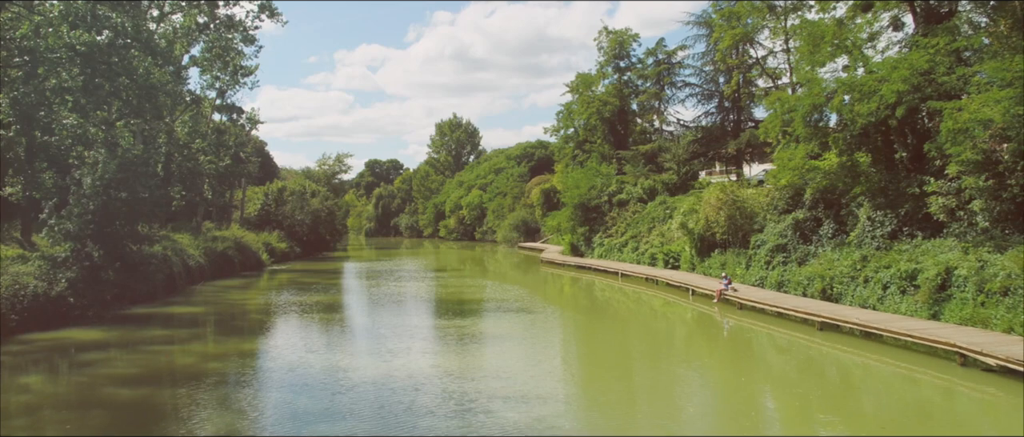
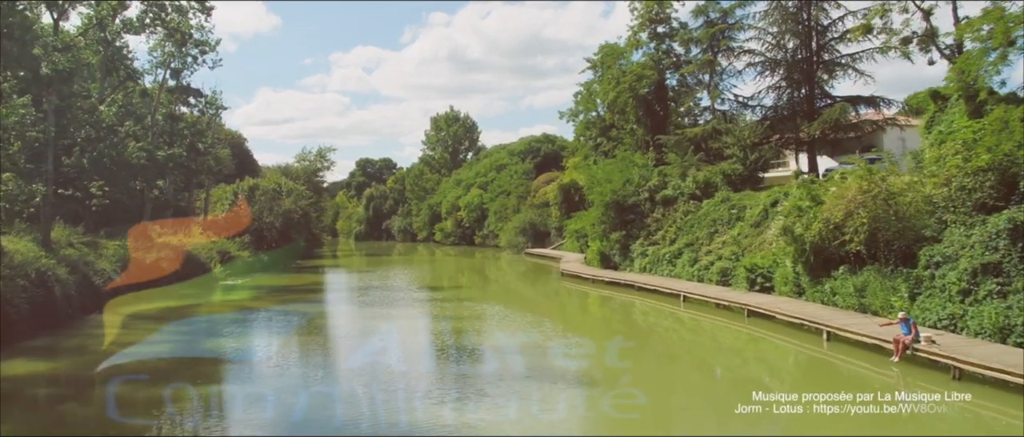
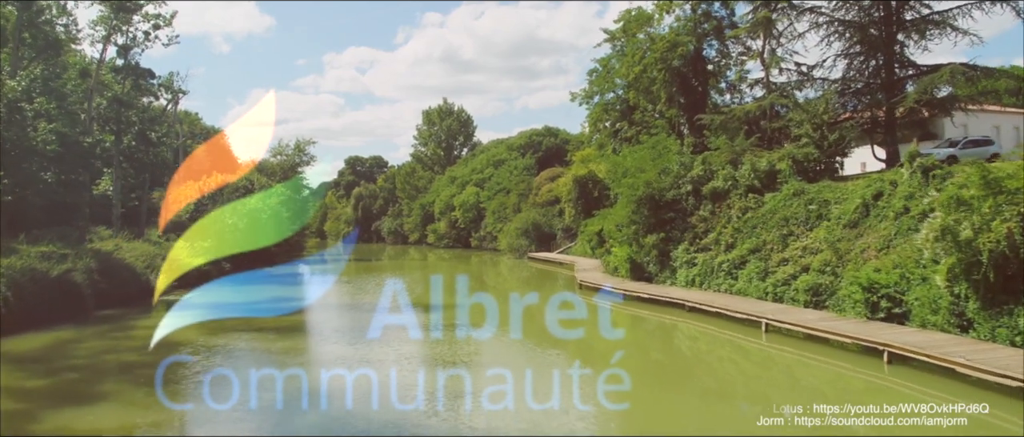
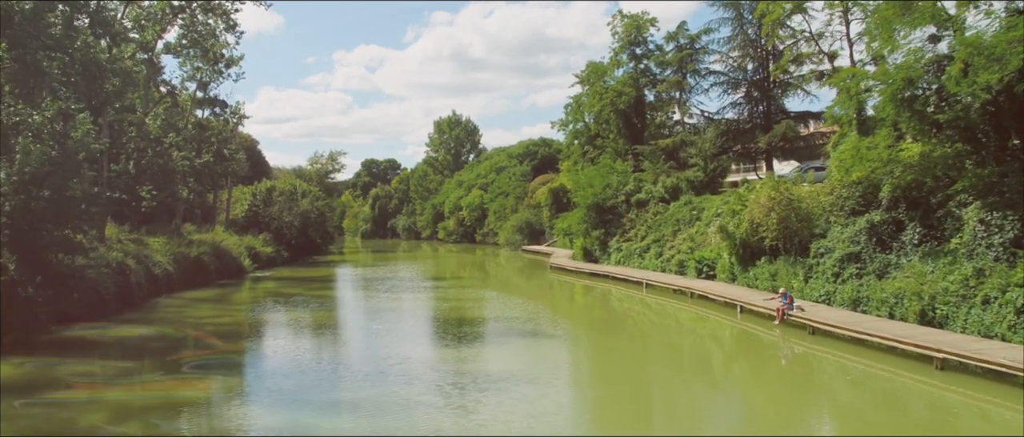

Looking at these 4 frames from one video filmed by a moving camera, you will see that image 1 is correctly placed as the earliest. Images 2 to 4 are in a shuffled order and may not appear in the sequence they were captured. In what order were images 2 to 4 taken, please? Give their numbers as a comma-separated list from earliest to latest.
4, 2, 3
